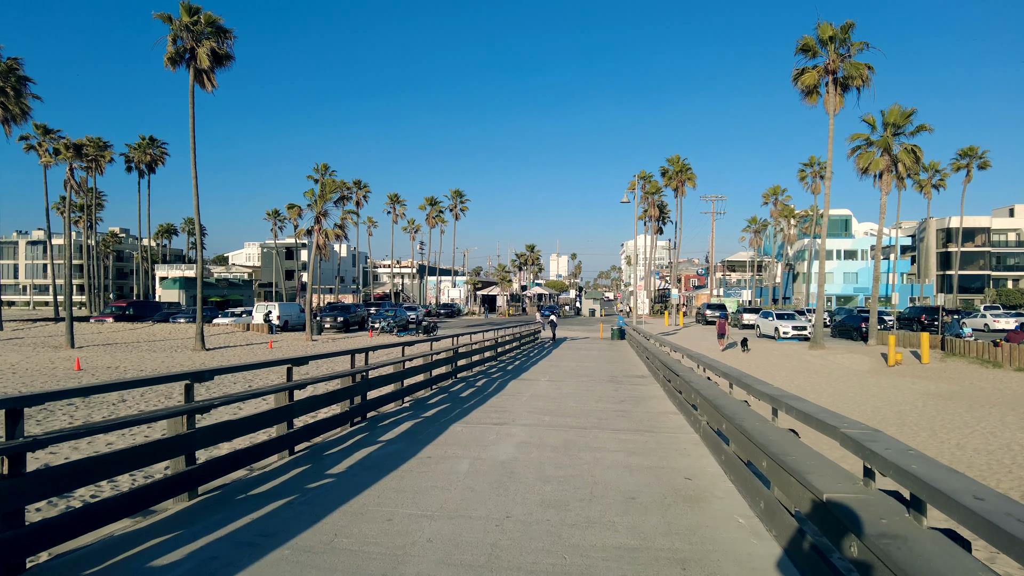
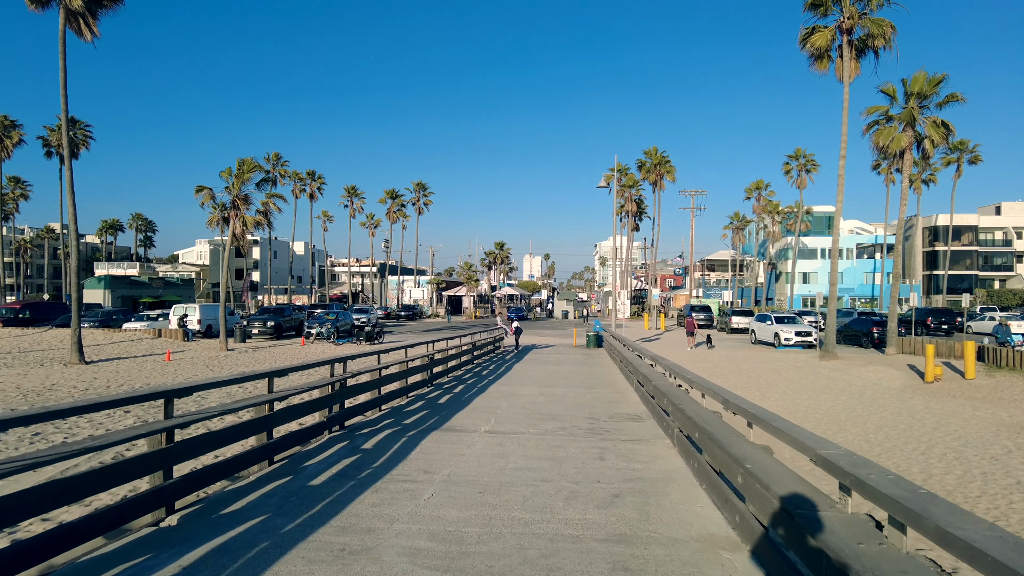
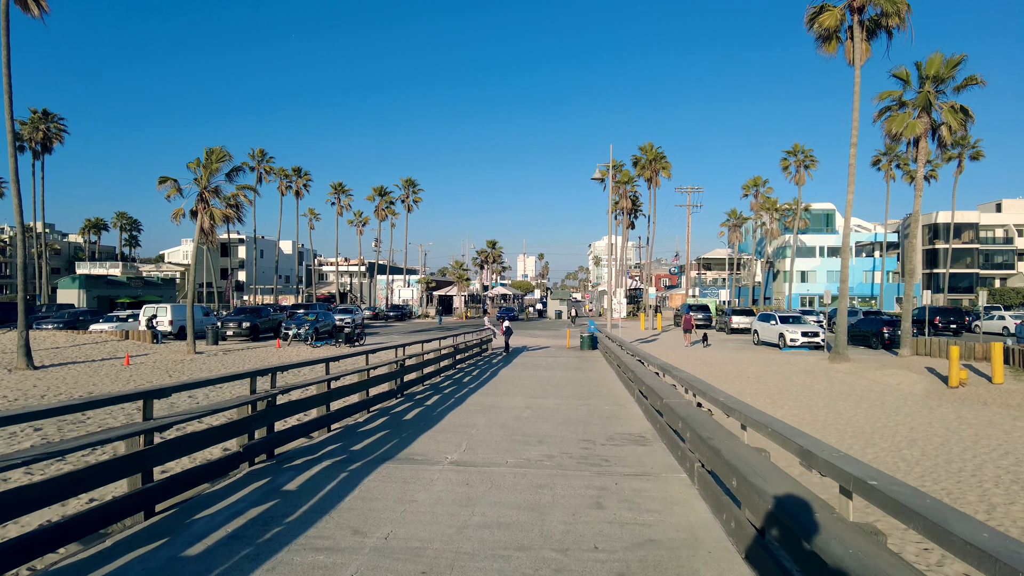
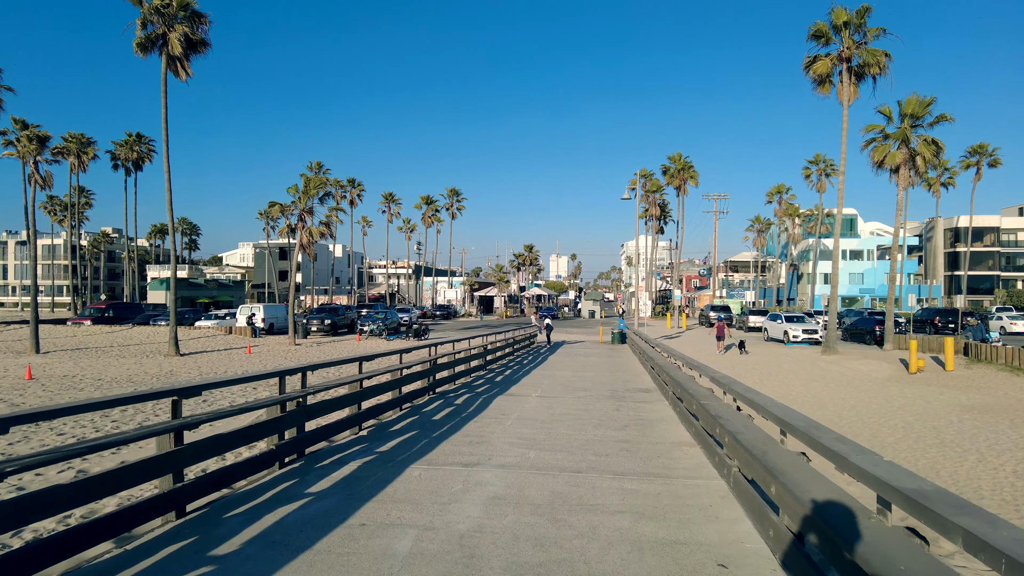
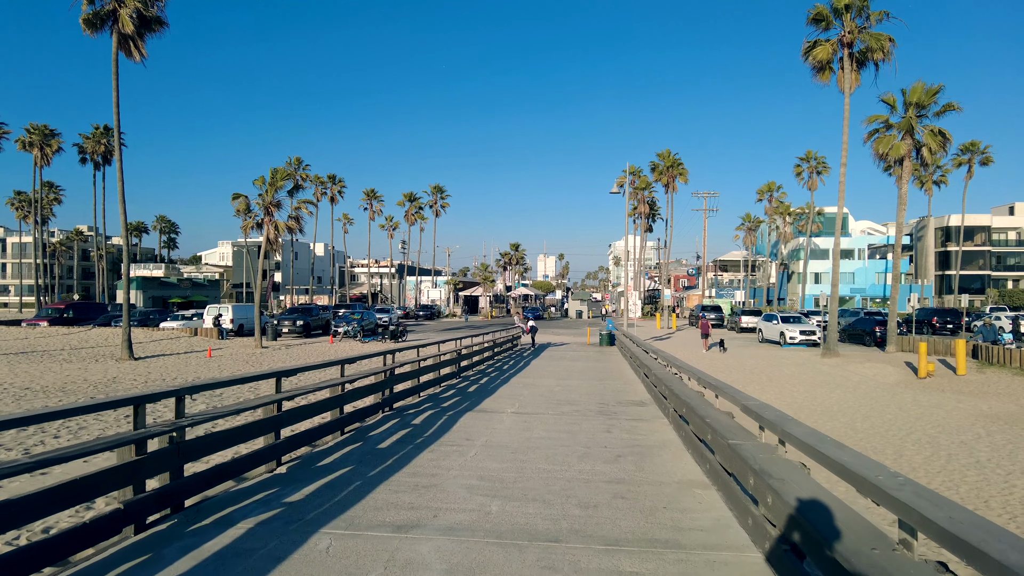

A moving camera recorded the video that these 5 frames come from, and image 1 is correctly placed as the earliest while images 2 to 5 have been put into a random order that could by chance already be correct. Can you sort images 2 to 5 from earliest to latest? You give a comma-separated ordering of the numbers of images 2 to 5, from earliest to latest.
4, 5, 2, 3
